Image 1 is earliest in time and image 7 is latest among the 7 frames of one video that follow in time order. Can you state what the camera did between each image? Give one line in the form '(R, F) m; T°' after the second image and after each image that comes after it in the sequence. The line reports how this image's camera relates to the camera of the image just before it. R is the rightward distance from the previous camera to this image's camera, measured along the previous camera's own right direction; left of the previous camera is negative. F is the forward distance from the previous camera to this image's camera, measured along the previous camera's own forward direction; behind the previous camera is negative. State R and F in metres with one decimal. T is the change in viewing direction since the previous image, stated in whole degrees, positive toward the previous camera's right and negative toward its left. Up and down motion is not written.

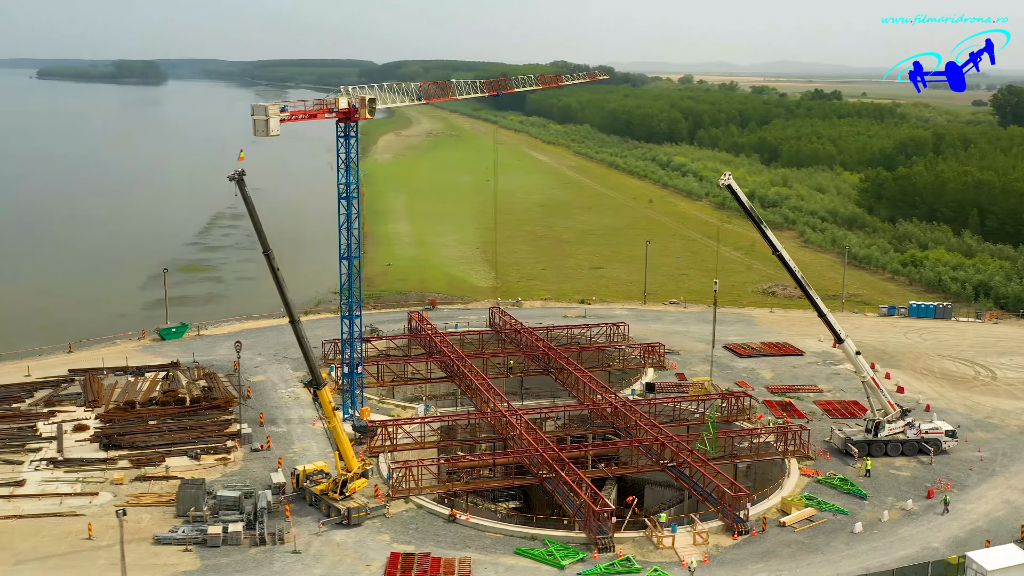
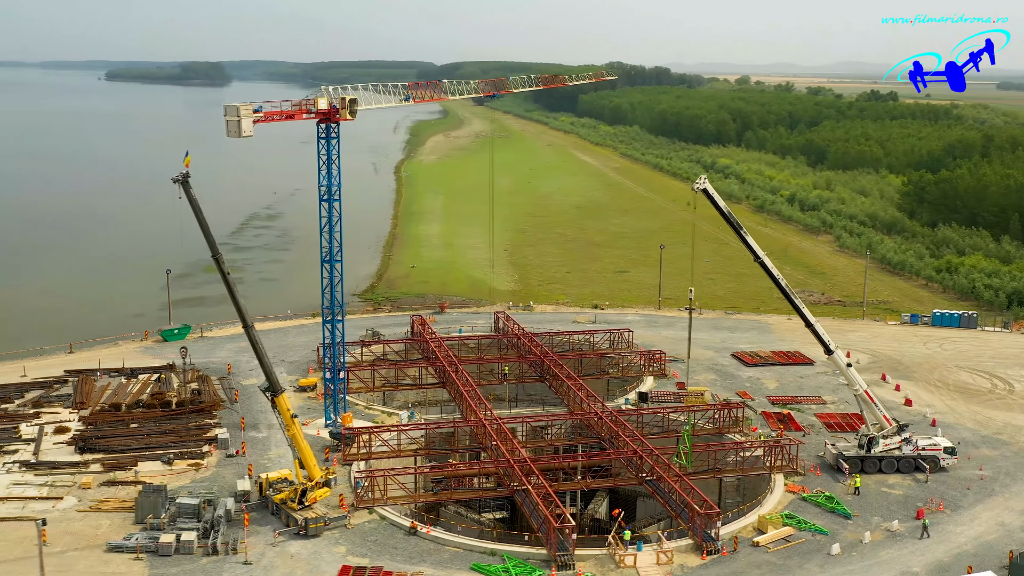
(+3.1, +1.3) m; -3°
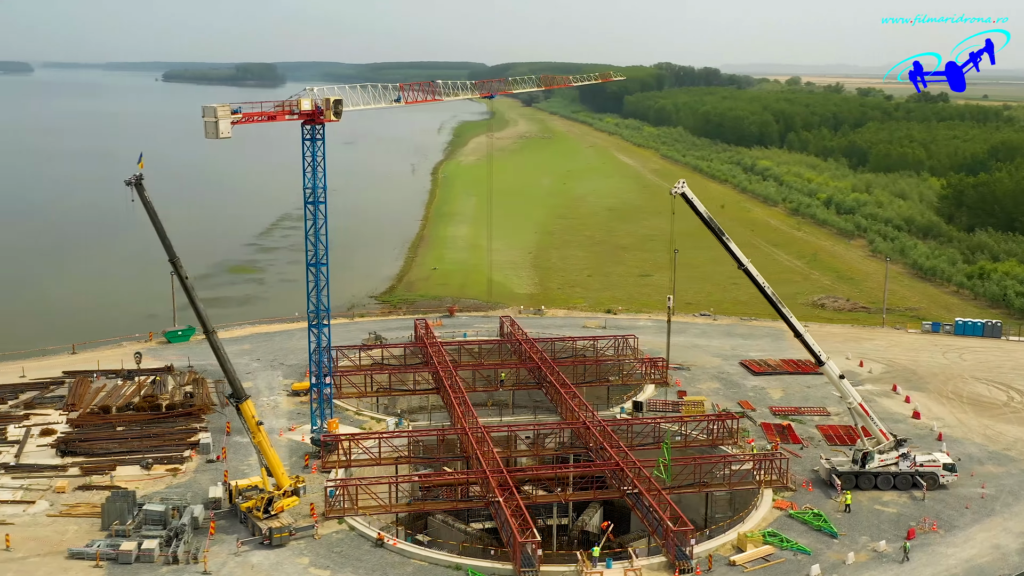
(+2.5, +1.1) m; -3°
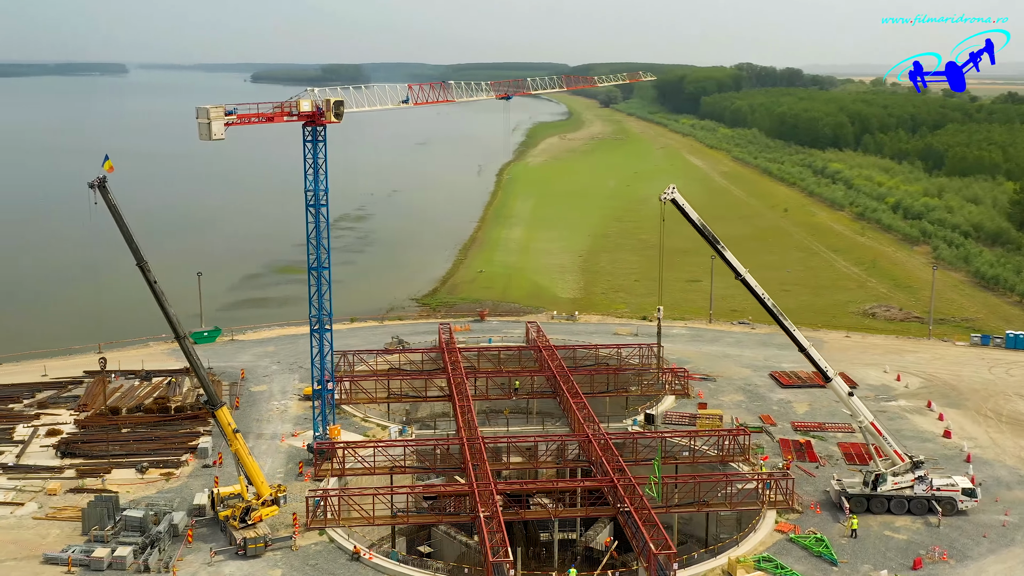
(+3.0, +1.4) m; -4°
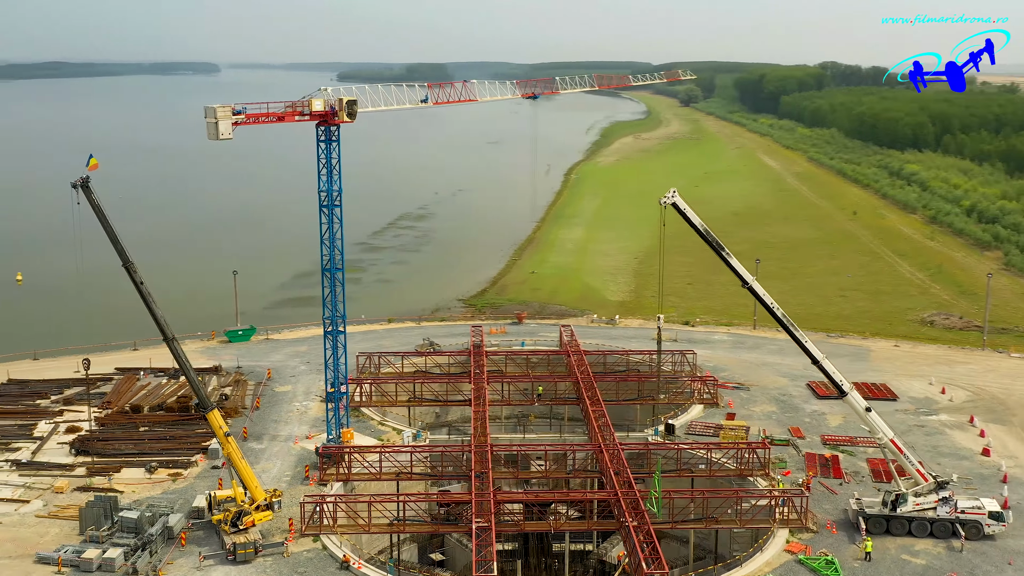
(+2.6, +1.2) m; -4°
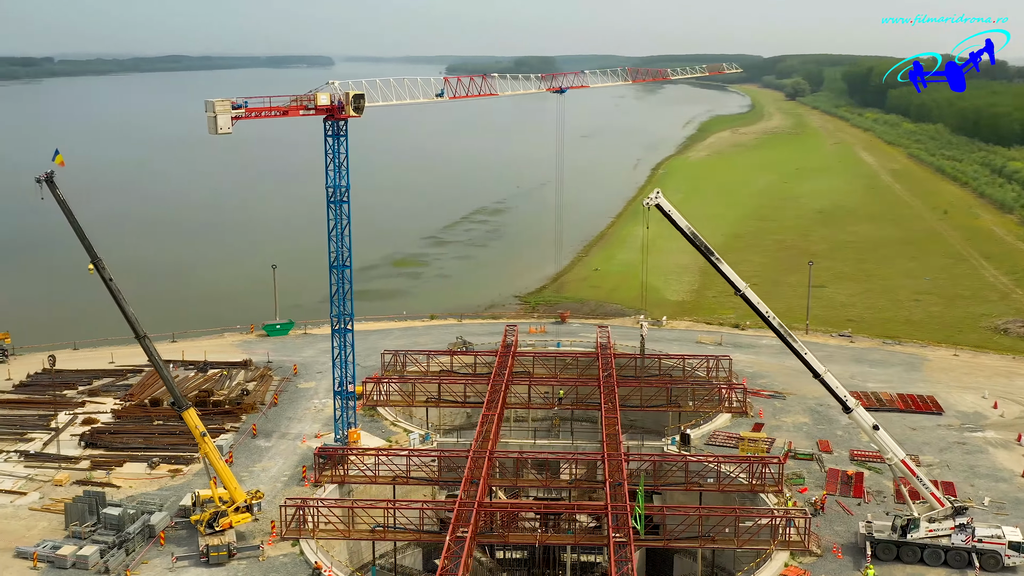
(+3.6, +1.6) m; -5°
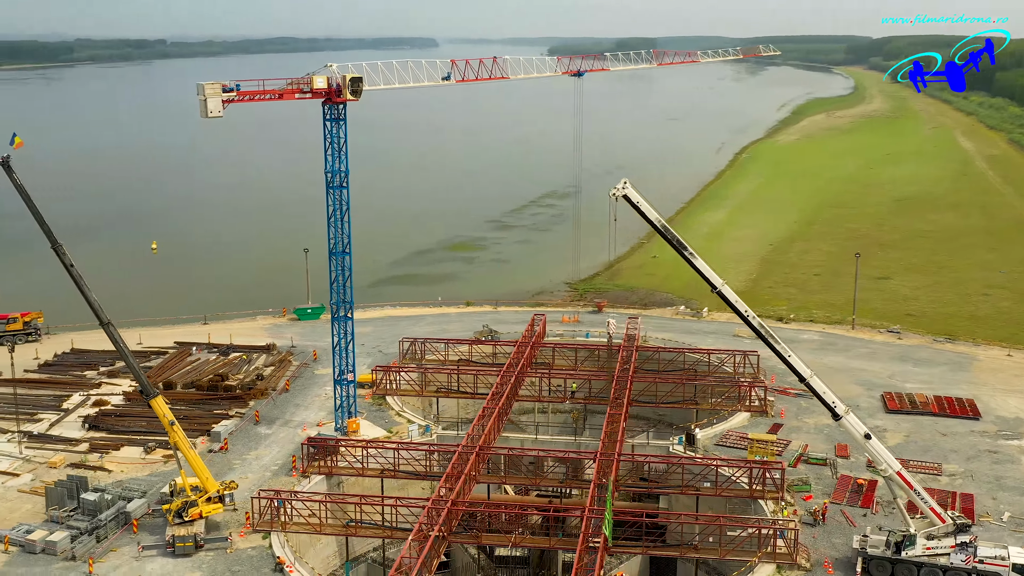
(+3.7, +1.6) m; -5°
